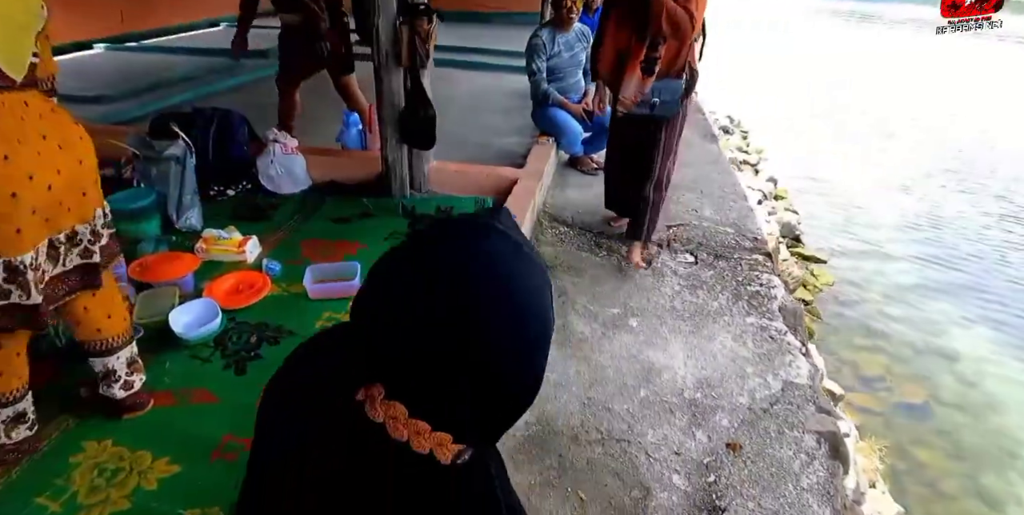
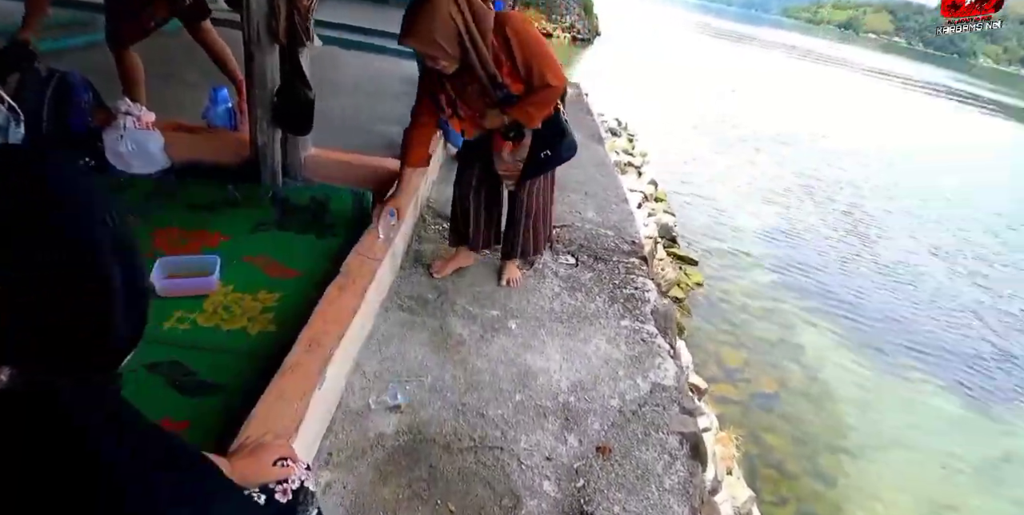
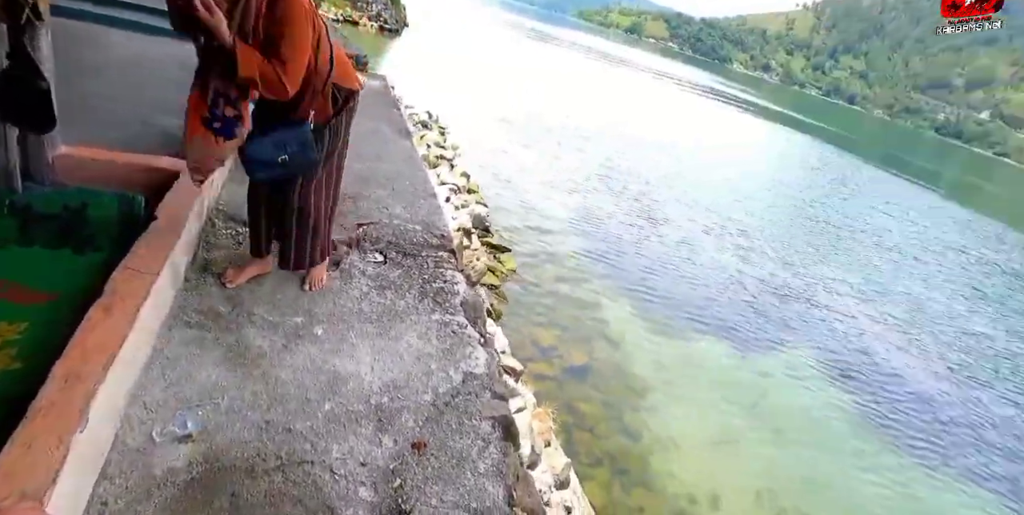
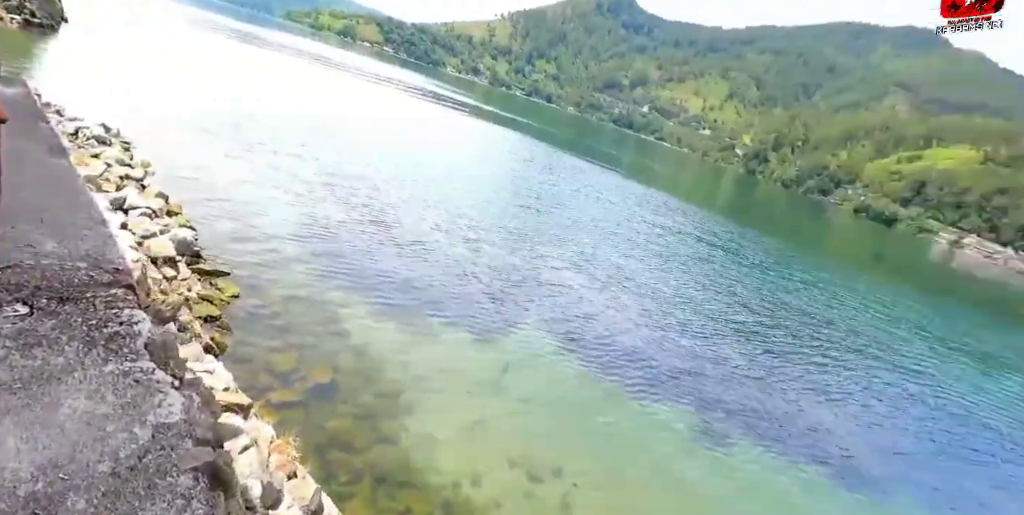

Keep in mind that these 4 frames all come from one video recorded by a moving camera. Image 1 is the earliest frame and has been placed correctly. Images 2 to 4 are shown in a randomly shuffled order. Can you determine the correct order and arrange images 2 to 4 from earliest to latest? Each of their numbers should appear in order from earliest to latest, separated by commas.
2, 3, 4
